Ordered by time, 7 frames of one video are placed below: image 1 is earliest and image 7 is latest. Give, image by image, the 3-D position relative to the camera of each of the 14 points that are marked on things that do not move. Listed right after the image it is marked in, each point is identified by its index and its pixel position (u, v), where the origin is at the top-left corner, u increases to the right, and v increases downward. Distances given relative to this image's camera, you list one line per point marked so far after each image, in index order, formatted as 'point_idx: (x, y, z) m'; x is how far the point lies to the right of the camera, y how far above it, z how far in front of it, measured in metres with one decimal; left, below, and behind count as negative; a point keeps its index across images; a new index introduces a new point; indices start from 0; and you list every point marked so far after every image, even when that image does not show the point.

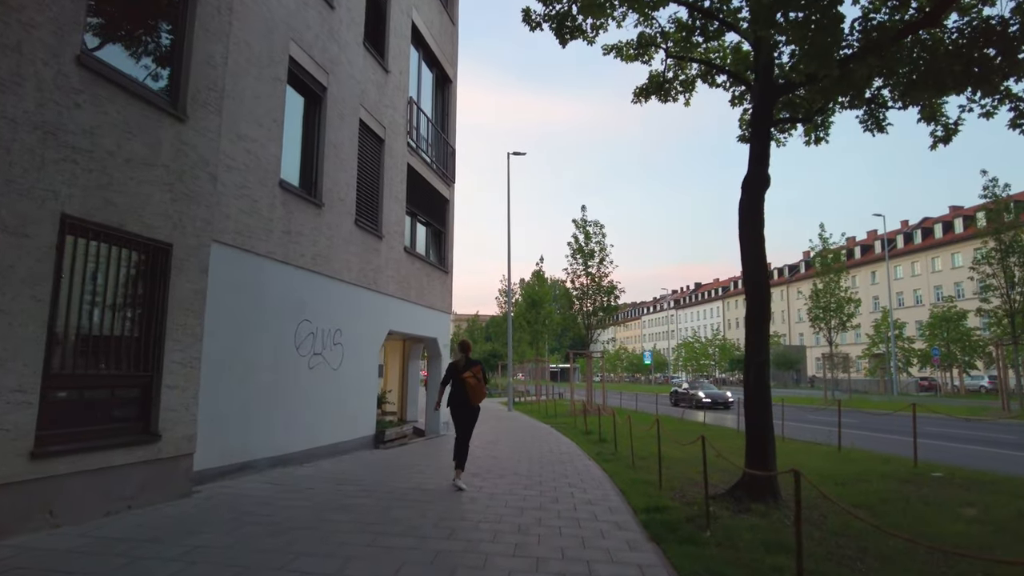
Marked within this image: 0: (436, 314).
0: (-1.9, -0.7, +17.7) m
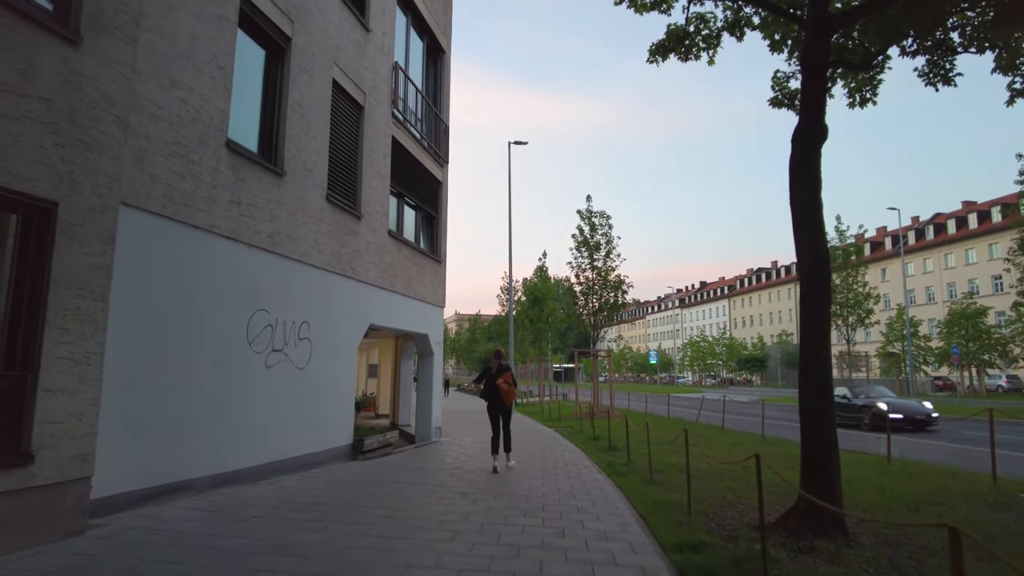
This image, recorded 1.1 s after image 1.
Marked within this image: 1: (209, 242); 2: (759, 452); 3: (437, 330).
0: (-2.0, -0.5, +15.9) m
1: (-3.7, +0.6, +8.1) m
2: (+5.0, -3.3, +13.6) m
3: (-1.8, -1.1, +16.6) m
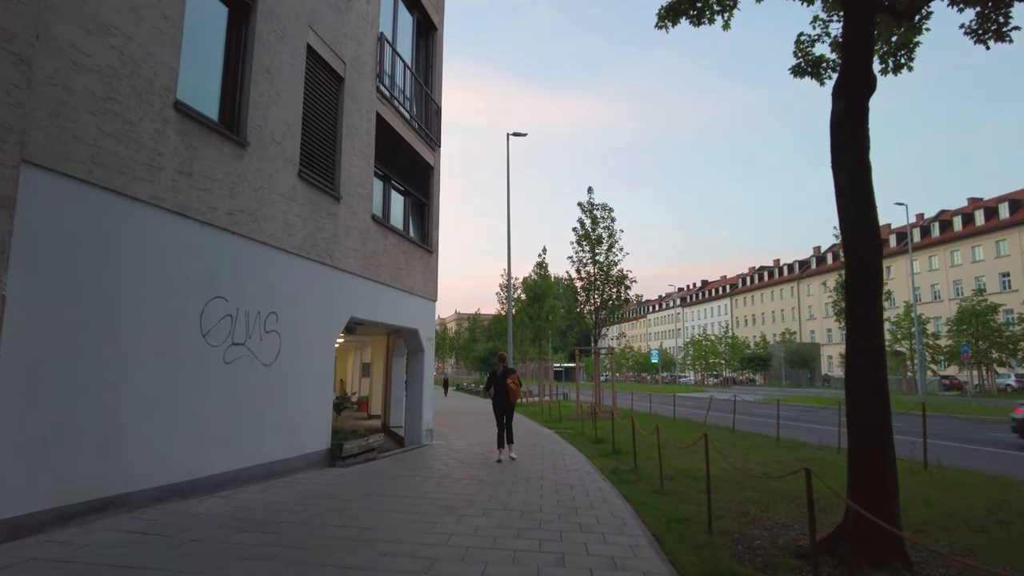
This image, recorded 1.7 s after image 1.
0: (-2.0, -0.3, +14.8) m
1: (-3.7, +0.7, +7.0) m
2: (+4.9, -3.1, +12.4) m
3: (-1.9, -0.9, +15.4) m
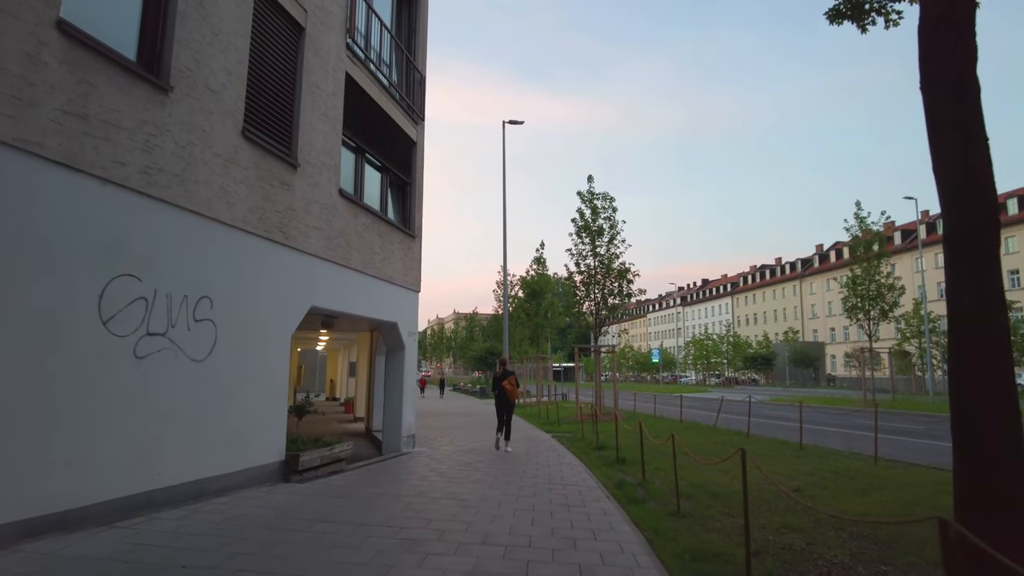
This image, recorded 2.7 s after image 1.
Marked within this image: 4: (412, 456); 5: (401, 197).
0: (-2.2, -0.1, +13.2) m
1: (-3.9, +1.0, +5.3) m
2: (+4.8, -2.9, +10.8) m
3: (-2.1, -0.7, +13.8) m
4: (-1.9, -3.2, +12.8) m
5: (-2.4, +1.9, +14.1) m
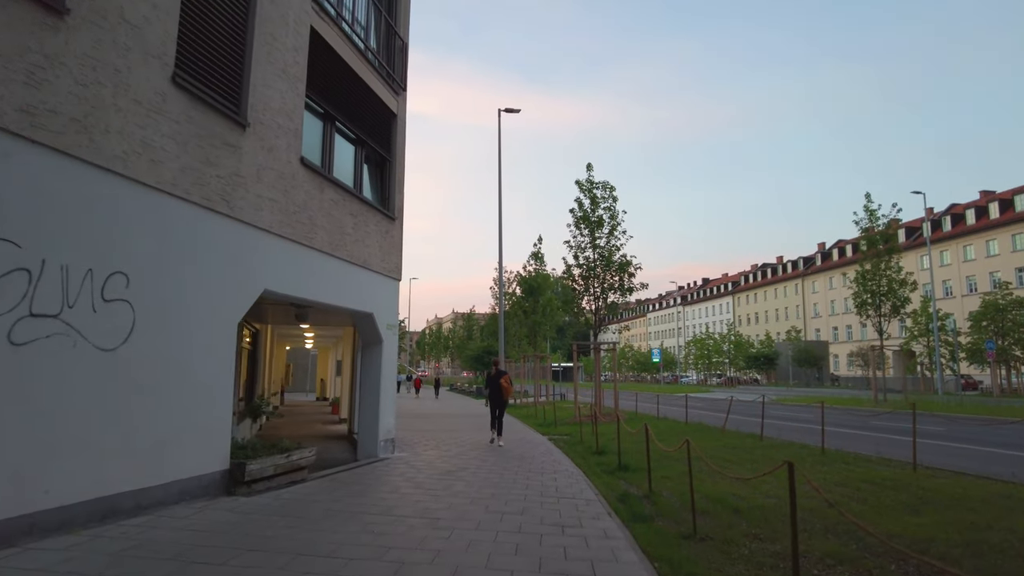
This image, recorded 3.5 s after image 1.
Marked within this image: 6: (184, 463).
0: (-2.4, +0.1, +11.8) m
1: (-4.1, +1.2, +4.0) m
2: (+4.6, -2.6, +9.5) m
3: (-2.3, -0.4, +12.5) m
4: (-2.1, -3.0, +11.4) m
5: (-2.5, +2.2, +12.8) m
6: (-3.4, -1.8, +7.0) m
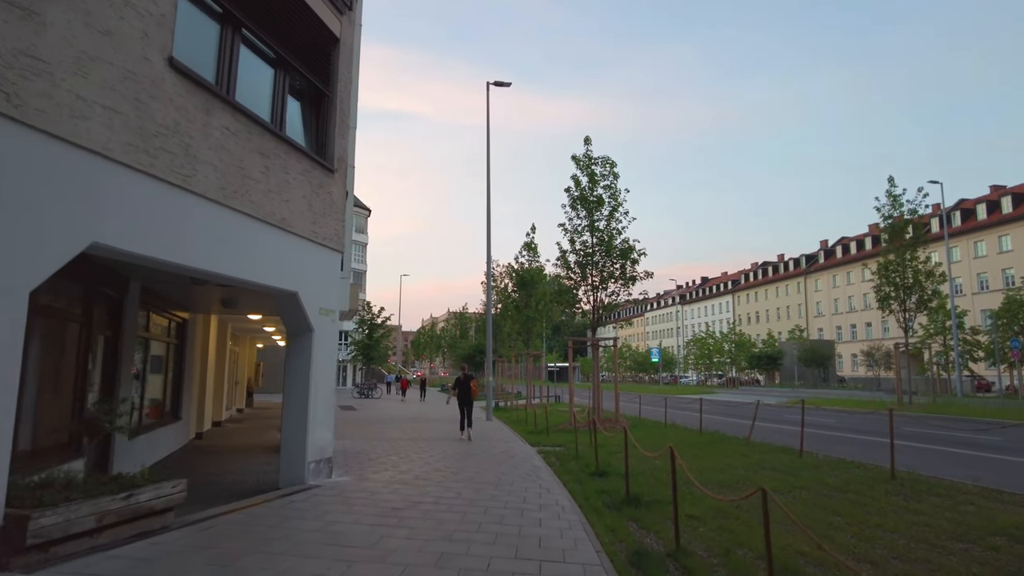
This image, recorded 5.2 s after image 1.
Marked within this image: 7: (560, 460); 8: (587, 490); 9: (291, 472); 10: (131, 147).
0: (-2.8, +0.5, +8.9) m
1: (-4.4, +1.6, +1.1) m
2: (+4.2, -2.3, +6.6) m
3: (-2.6, -0.1, +9.6) m
4: (-2.5, -2.6, +8.5) m
5: (-2.9, +2.5, +9.9) m
6: (-3.8, -1.4, +4.1) m
7: (+0.9, -3.2, +12.6) m
8: (+1.0, -2.8, +9.4) m
9: (-2.9, -2.4, +8.9) m
10: (-3.3, +1.3, +5.9) m
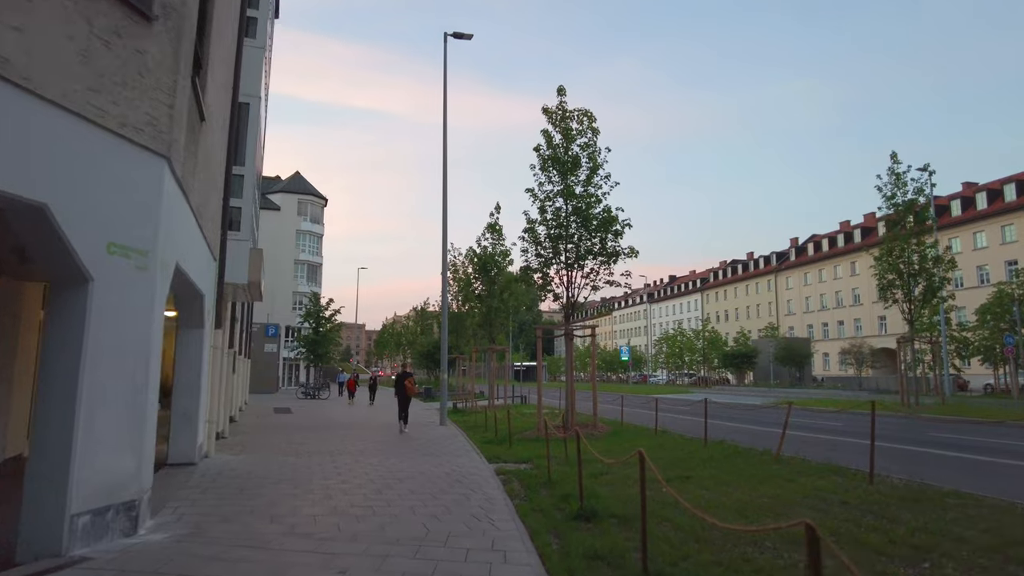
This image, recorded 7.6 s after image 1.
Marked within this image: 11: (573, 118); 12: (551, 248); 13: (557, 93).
0: (-3.3, +1.2, +5.0) m
1: (-4.5, +2.2, -2.9) m
2: (+3.8, -1.7, +3.0) m
3: (-3.2, +0.6, +5.7) m
4: (-3.0, -2.0, +4.6) m
5: (-3.4, +3.2, +5.9) m
6: (-4.0, -0.8, +0.1) m
7: (+0.2, -2.6, +8.9) m
8: (+0.5, -2.2, +5.6) m
9: (-3.5, -1.8, +4.9) m
10: (-3.7, +1.9, +2.0) m
11: (+1.7, +4.7, +18.5) m
12: (+1.1, +1.2, +18.8) m
13: (+1.2, +5.4, +18.5) m
